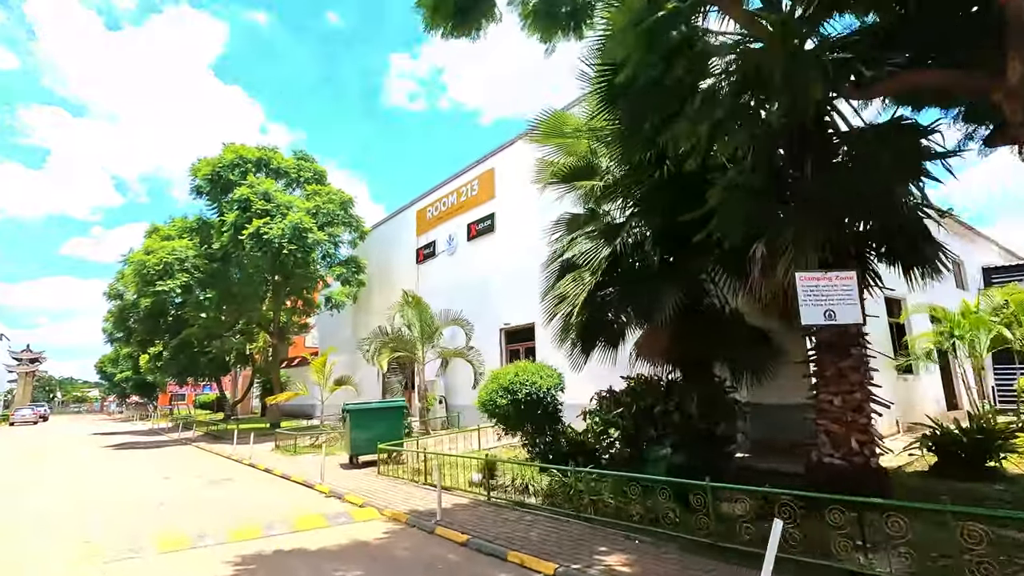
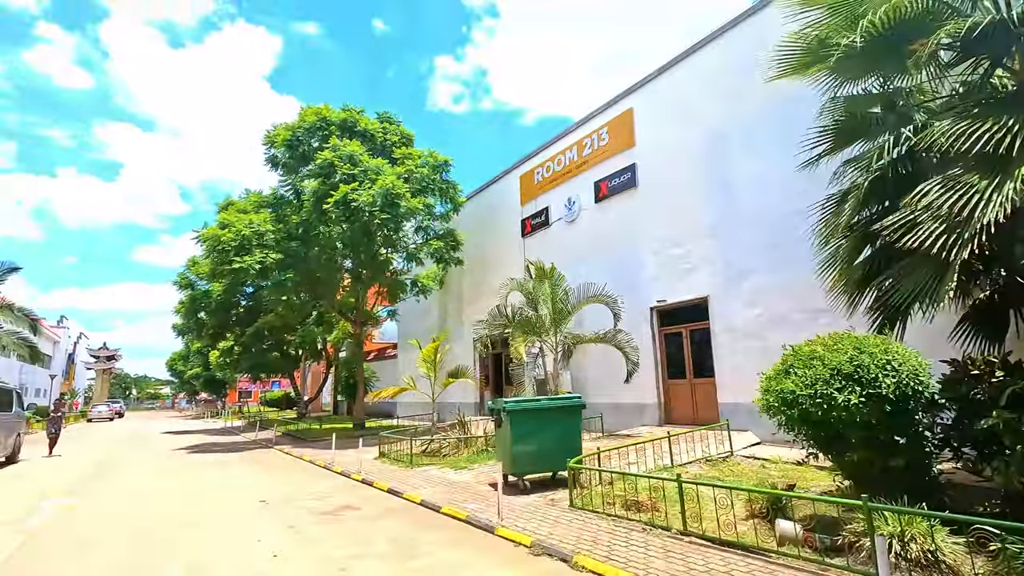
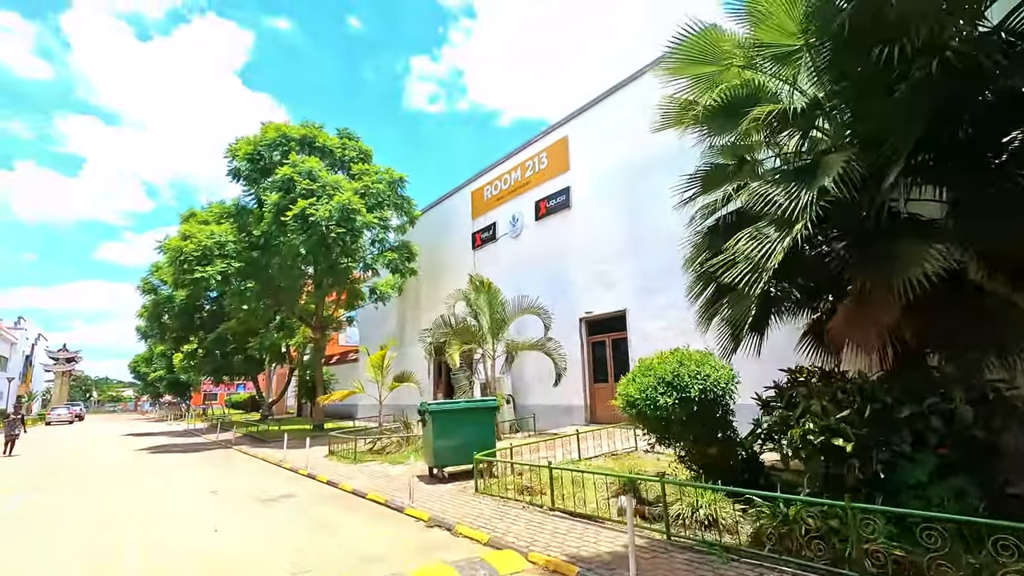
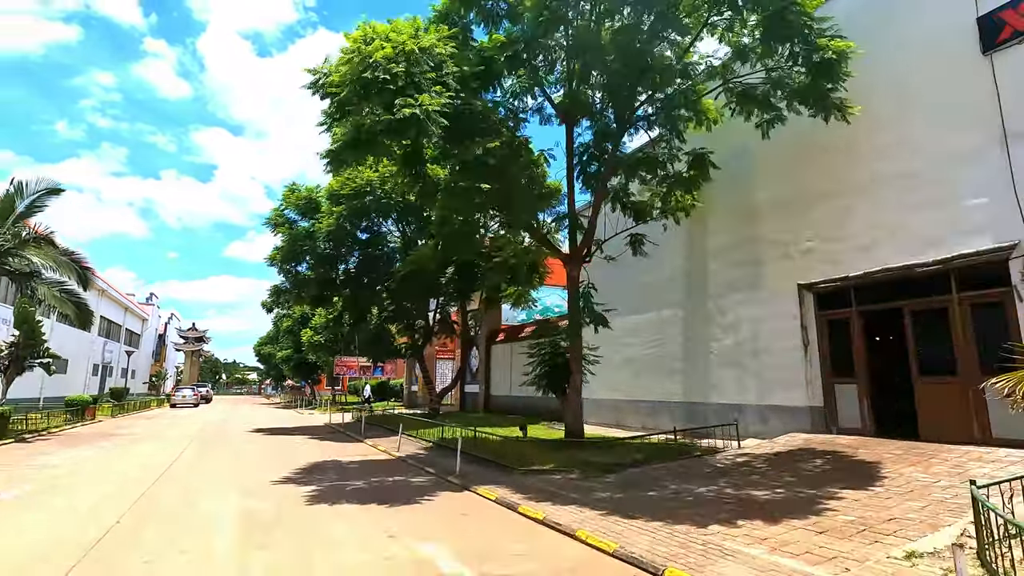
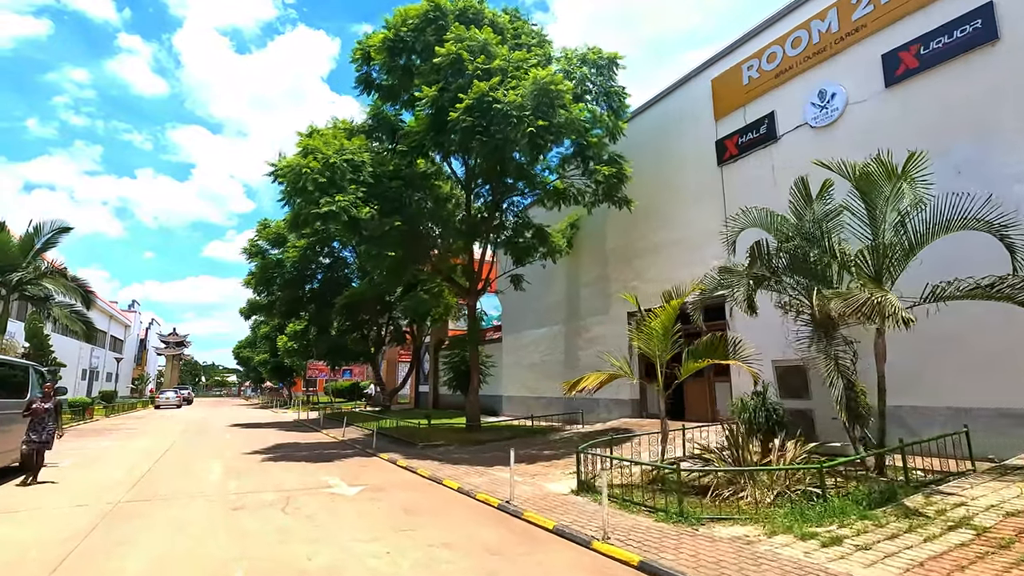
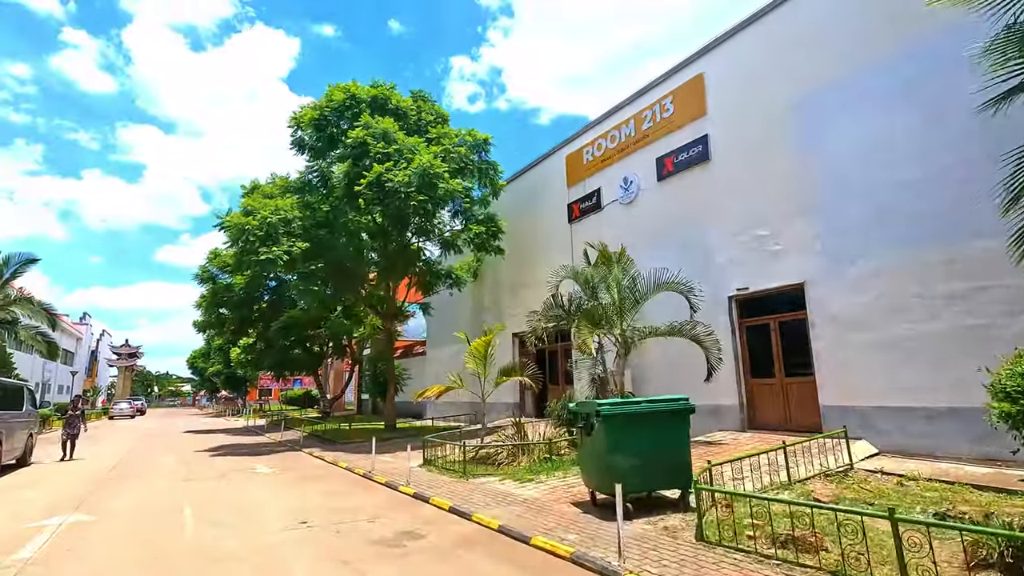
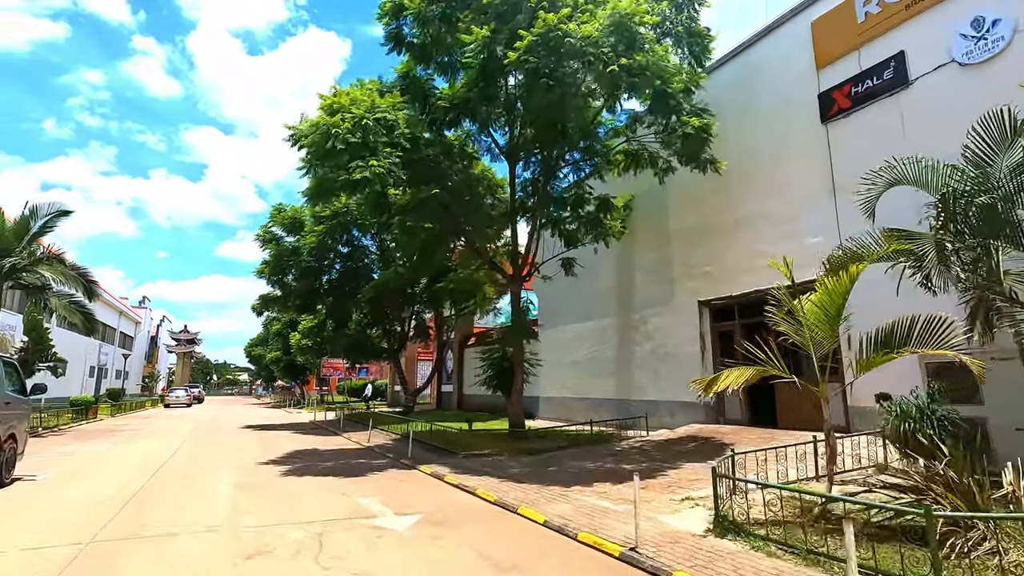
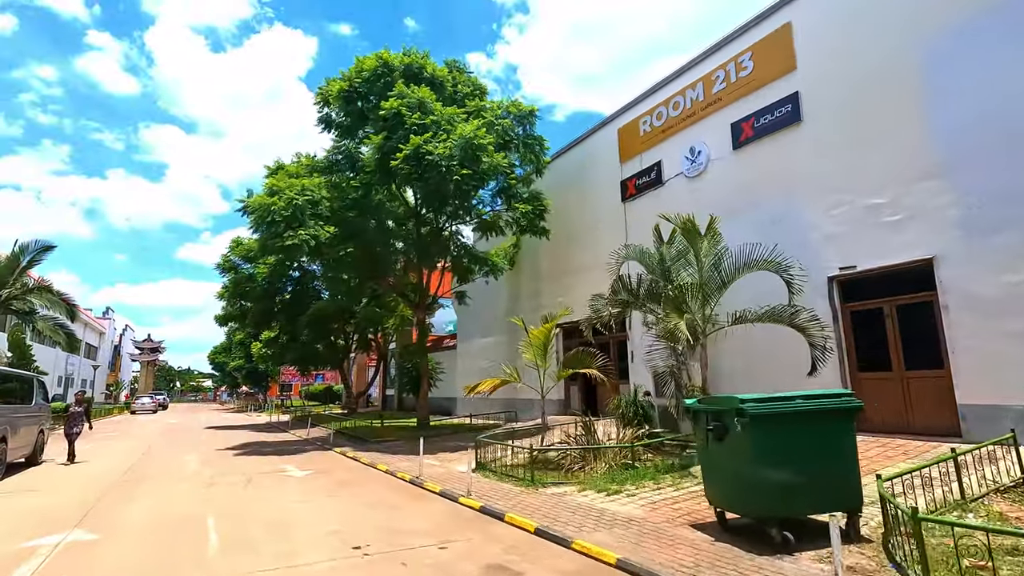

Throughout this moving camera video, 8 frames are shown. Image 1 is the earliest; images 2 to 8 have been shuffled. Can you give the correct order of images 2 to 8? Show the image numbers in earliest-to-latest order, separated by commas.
3, 2, 6, 8, 5, 7, 4
